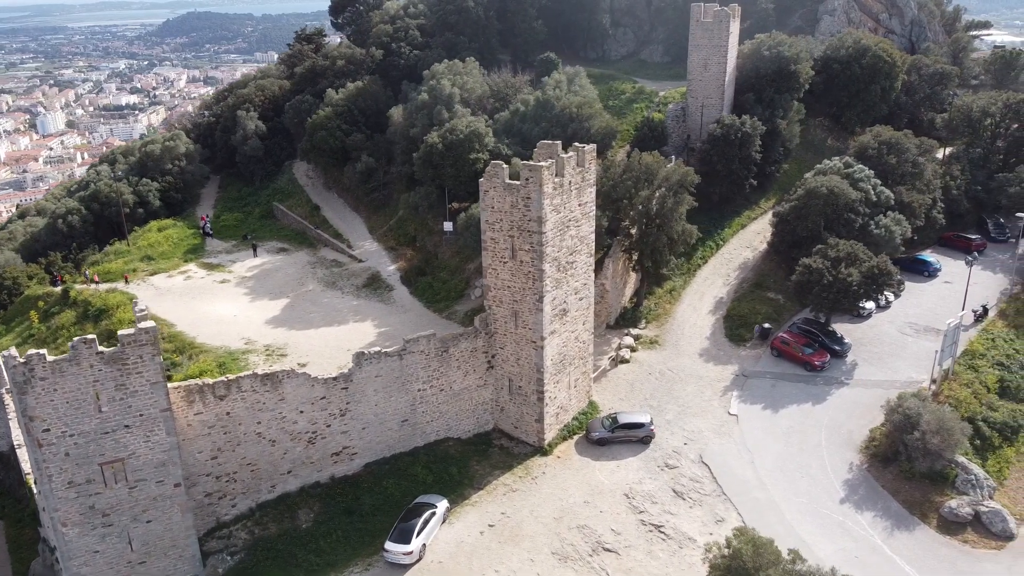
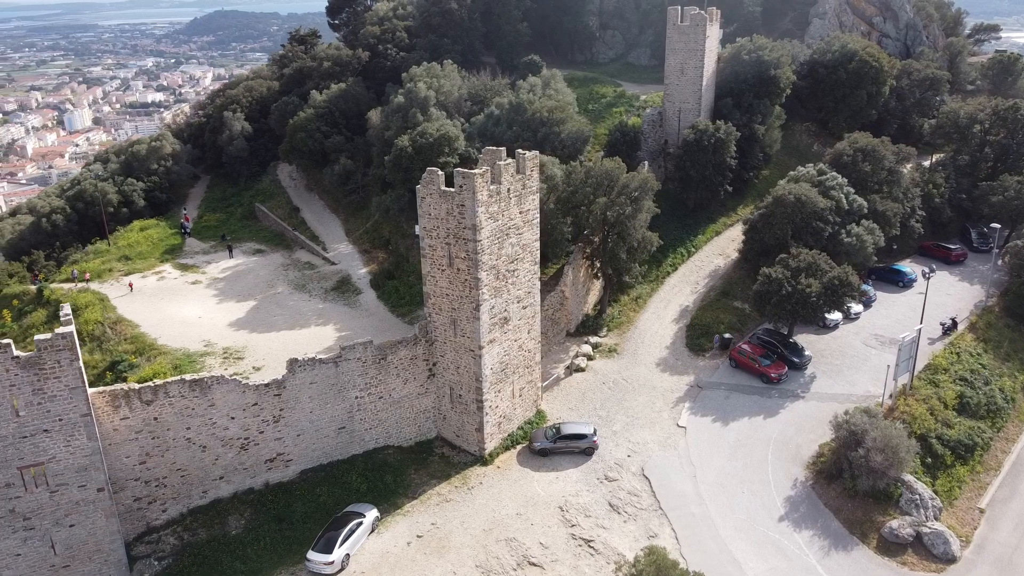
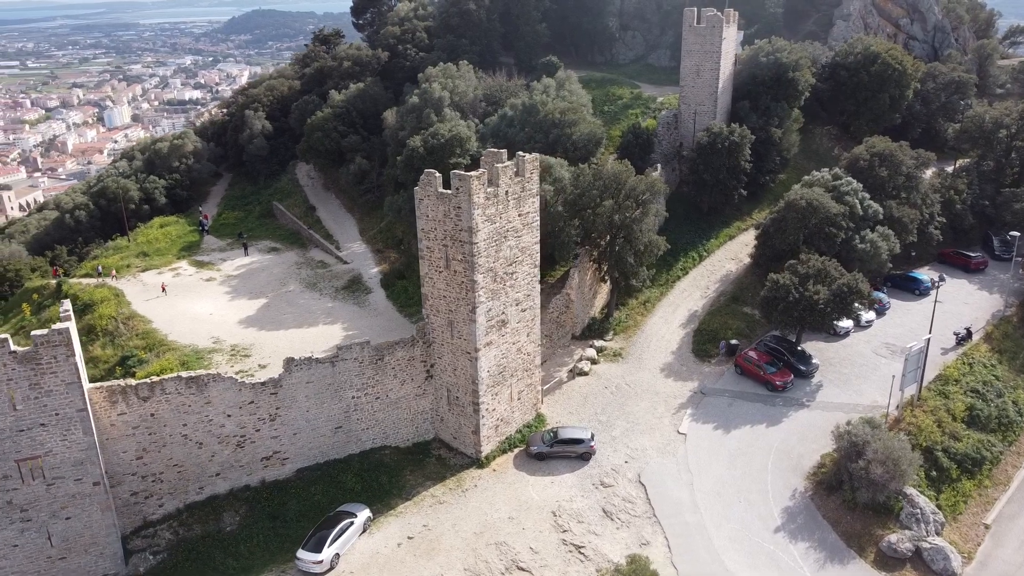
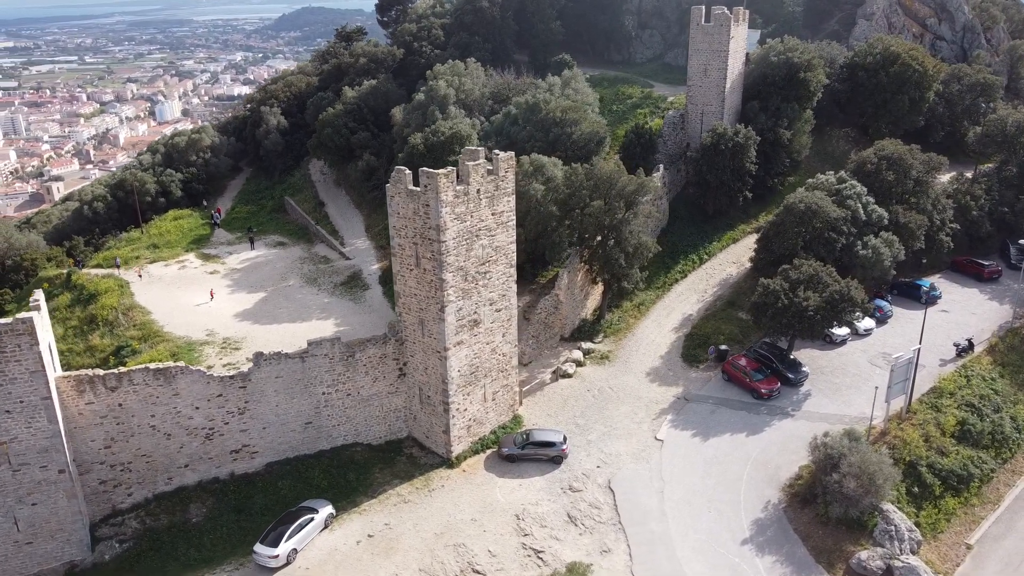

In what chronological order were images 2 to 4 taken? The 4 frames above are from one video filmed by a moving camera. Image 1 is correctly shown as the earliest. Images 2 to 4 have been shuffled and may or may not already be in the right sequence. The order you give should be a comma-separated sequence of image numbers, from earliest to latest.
2, 3, 4
